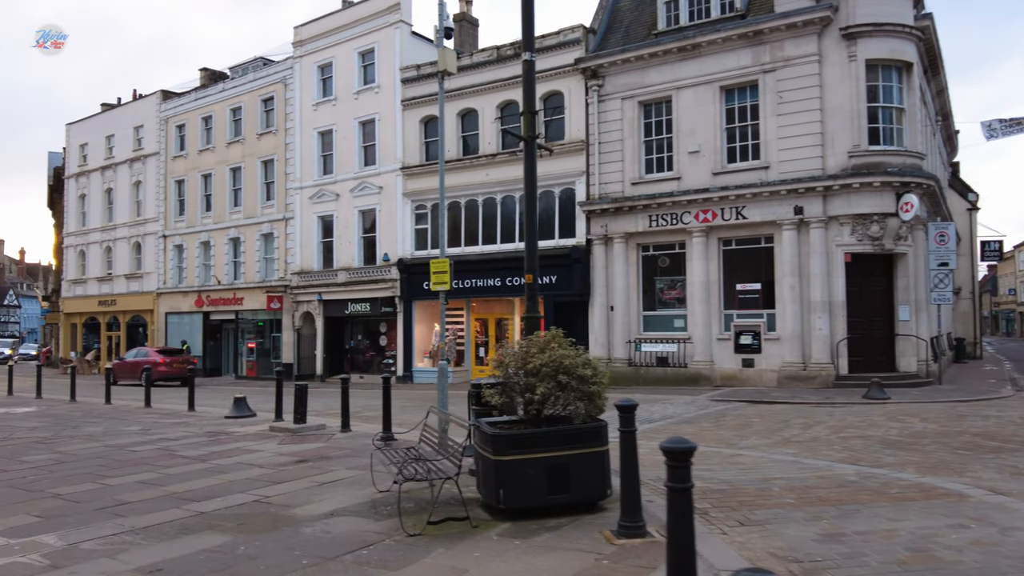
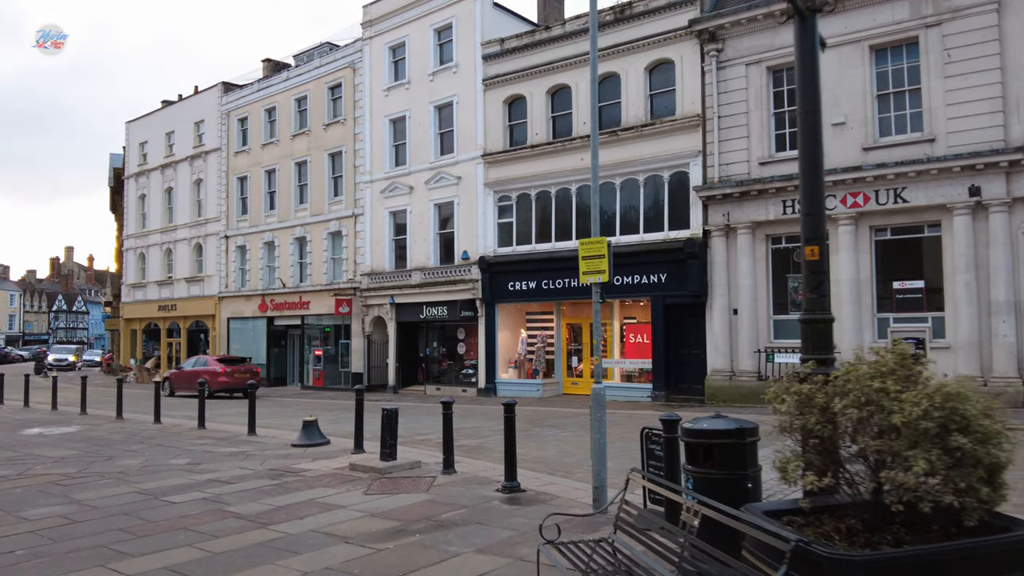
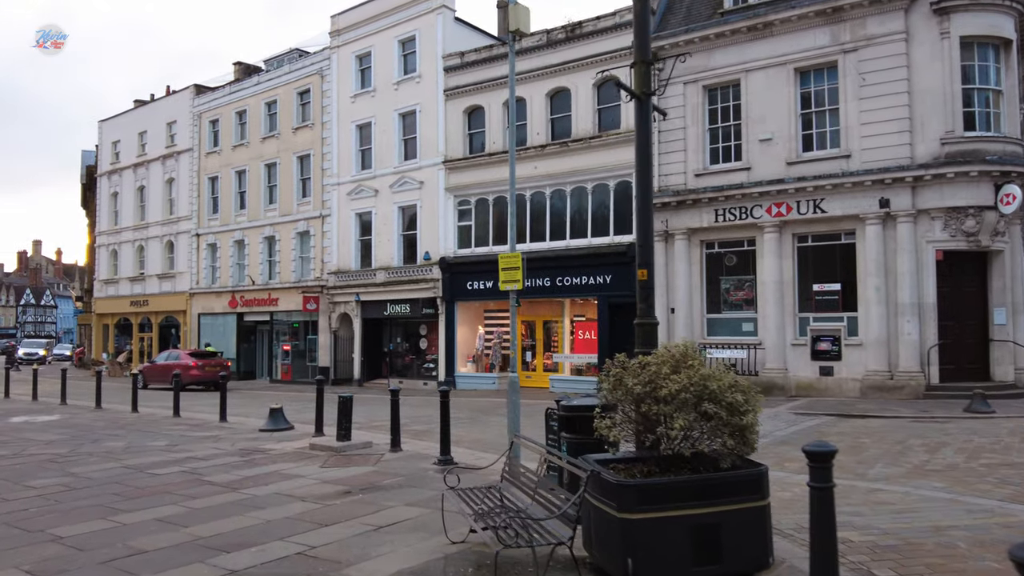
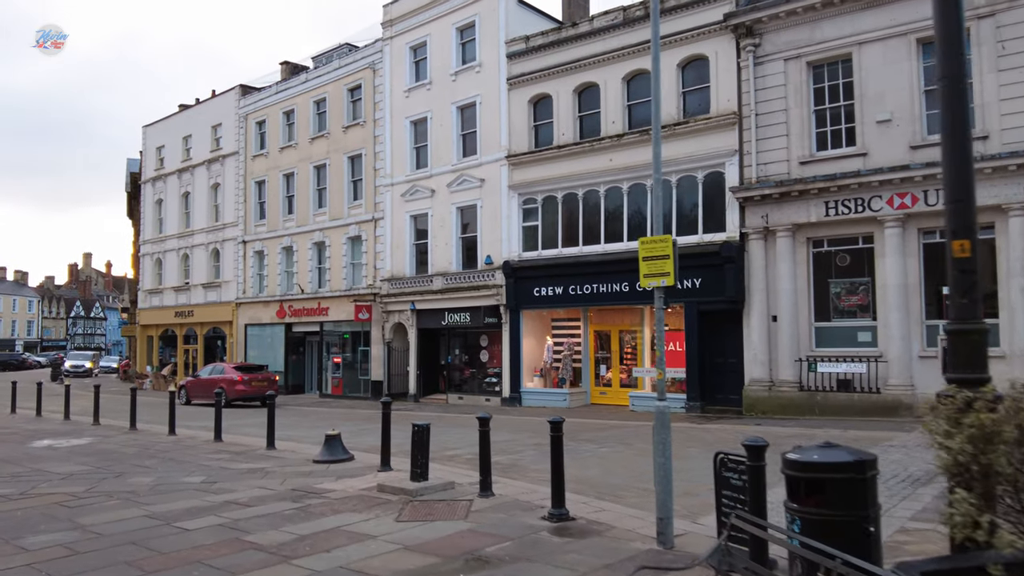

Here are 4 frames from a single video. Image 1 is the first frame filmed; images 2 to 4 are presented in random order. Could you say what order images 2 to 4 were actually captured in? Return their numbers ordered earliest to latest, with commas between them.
3, 2, 4
